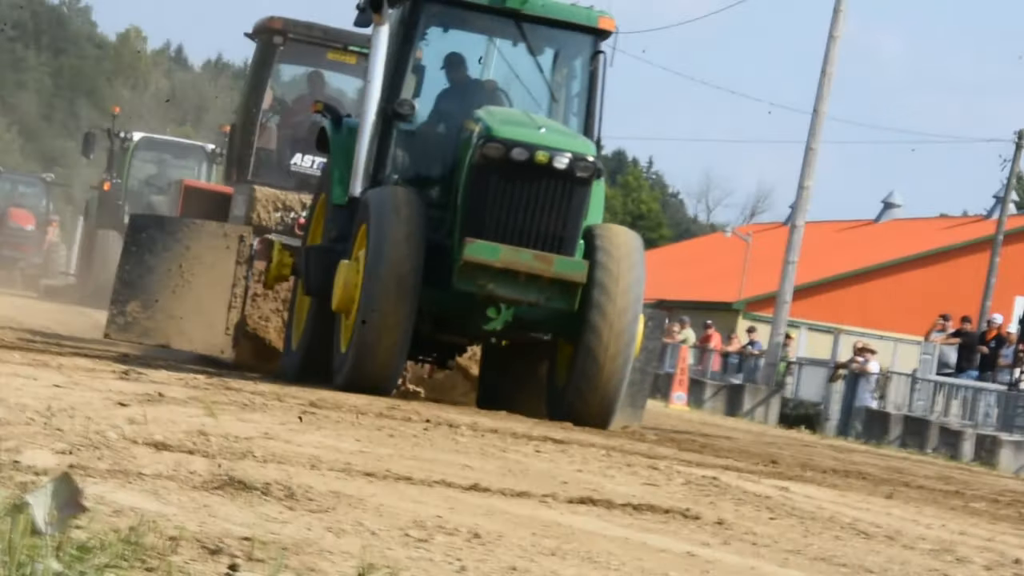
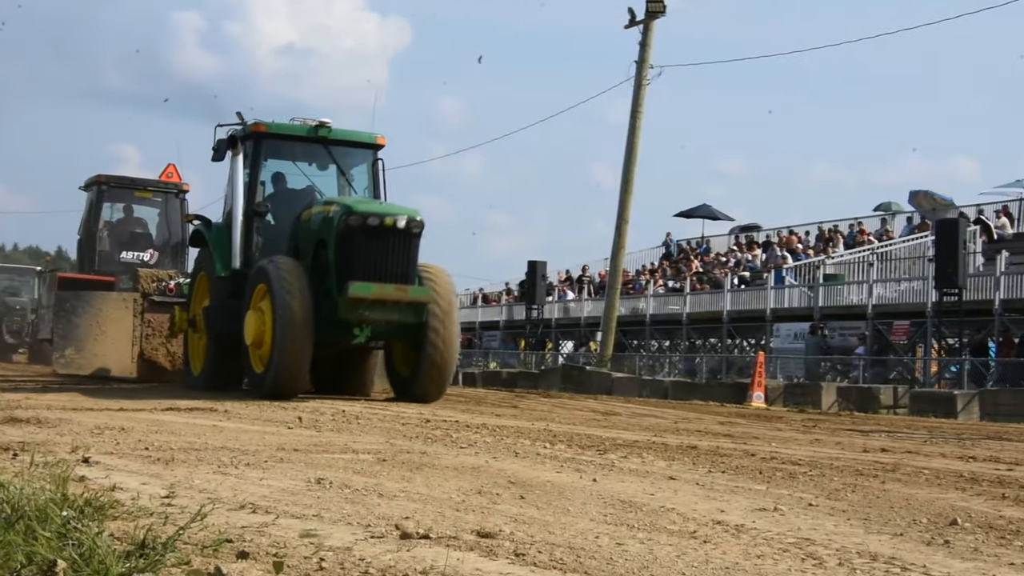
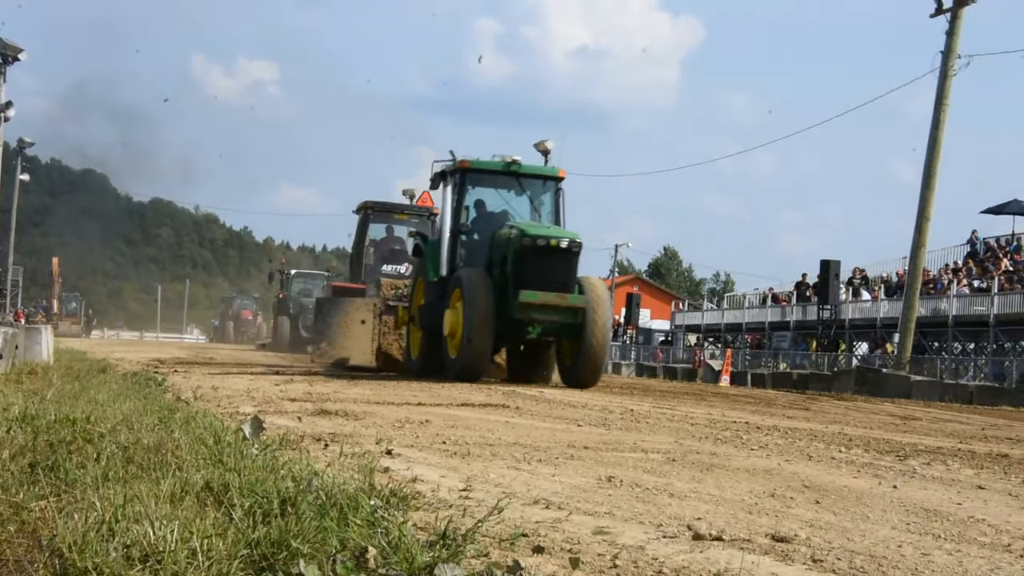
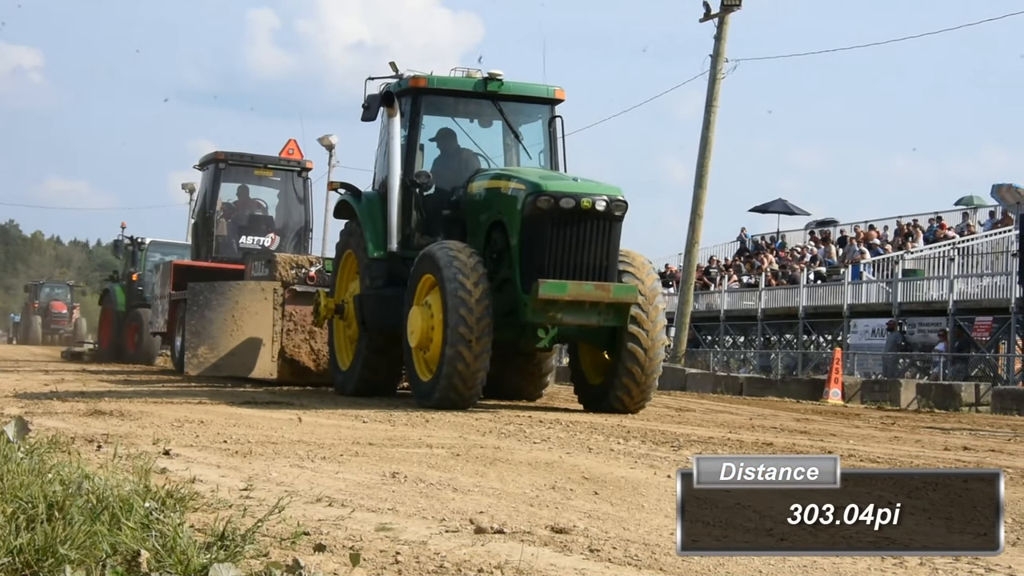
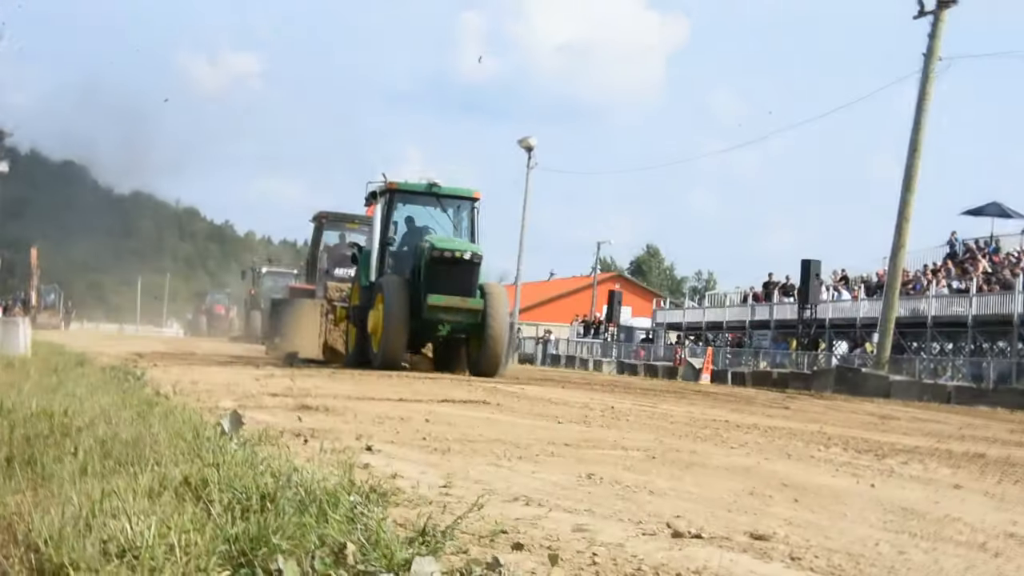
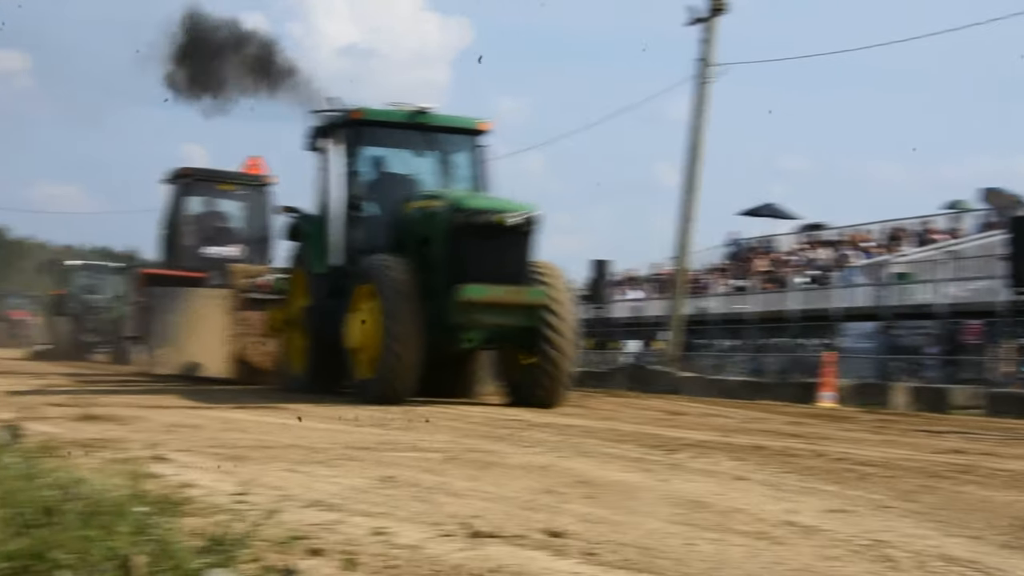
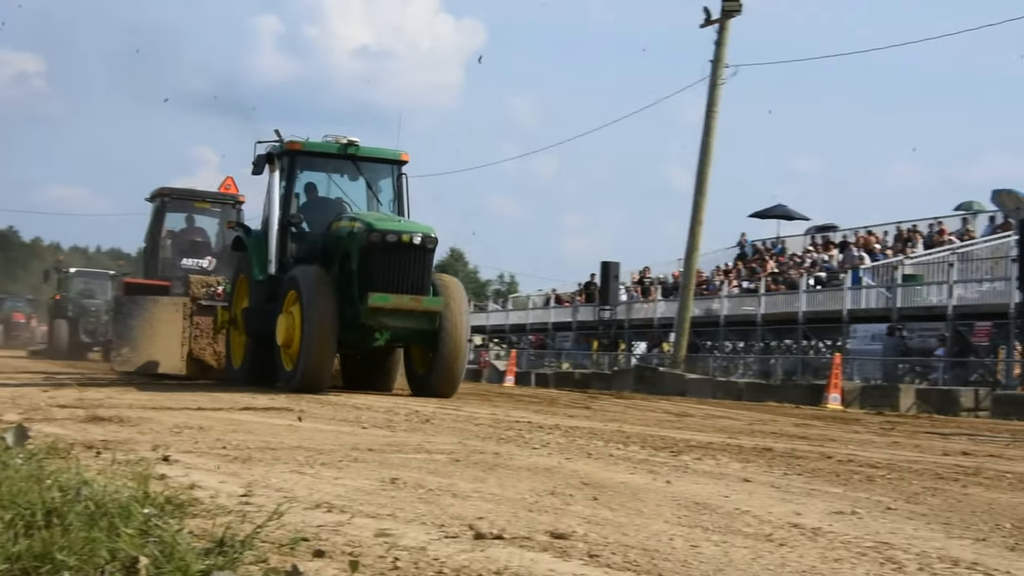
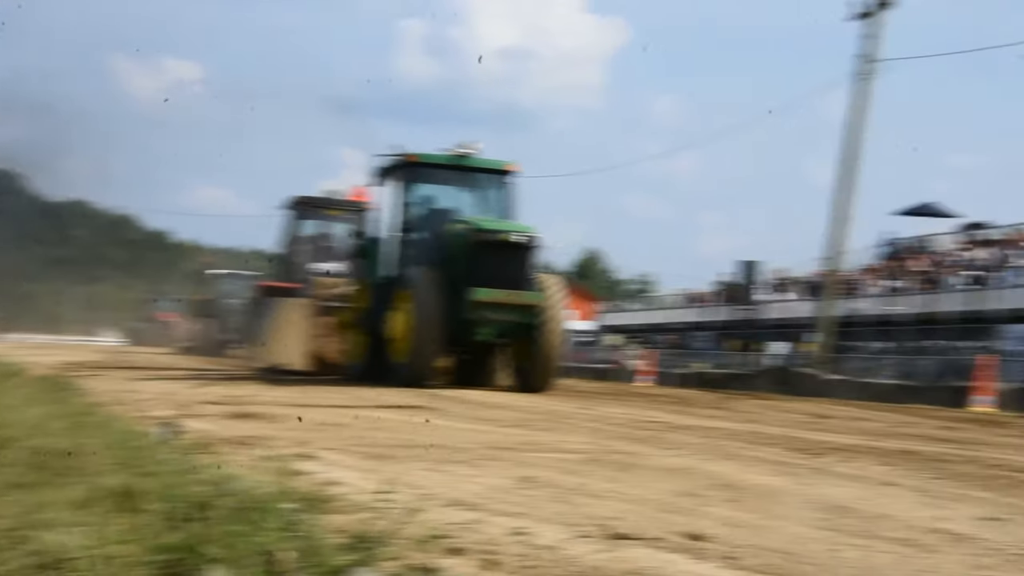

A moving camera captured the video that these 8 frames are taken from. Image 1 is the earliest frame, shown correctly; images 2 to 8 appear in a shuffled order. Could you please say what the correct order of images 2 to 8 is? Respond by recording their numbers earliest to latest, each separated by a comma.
5, 3, 8, 7, 2, 6, 4
